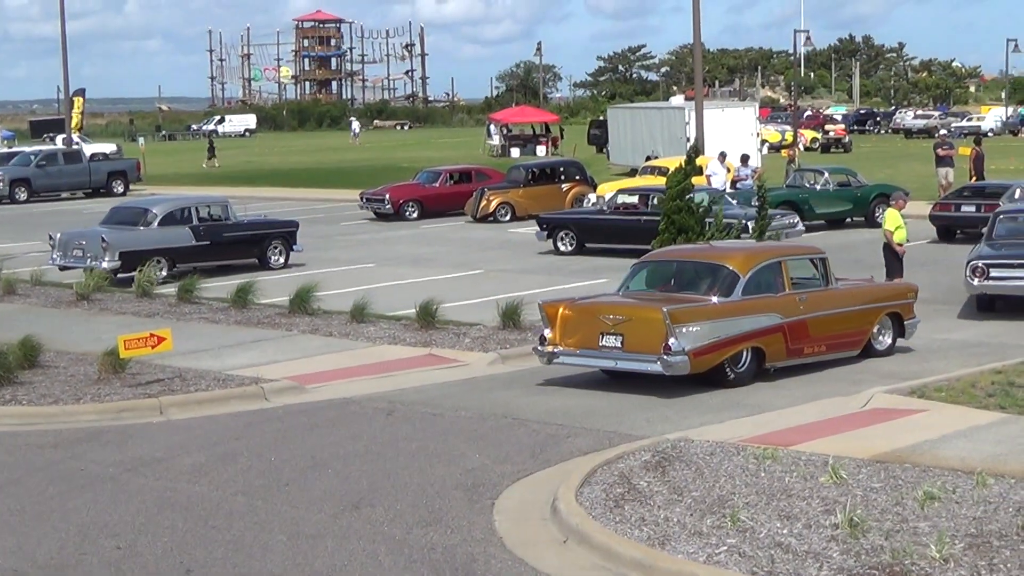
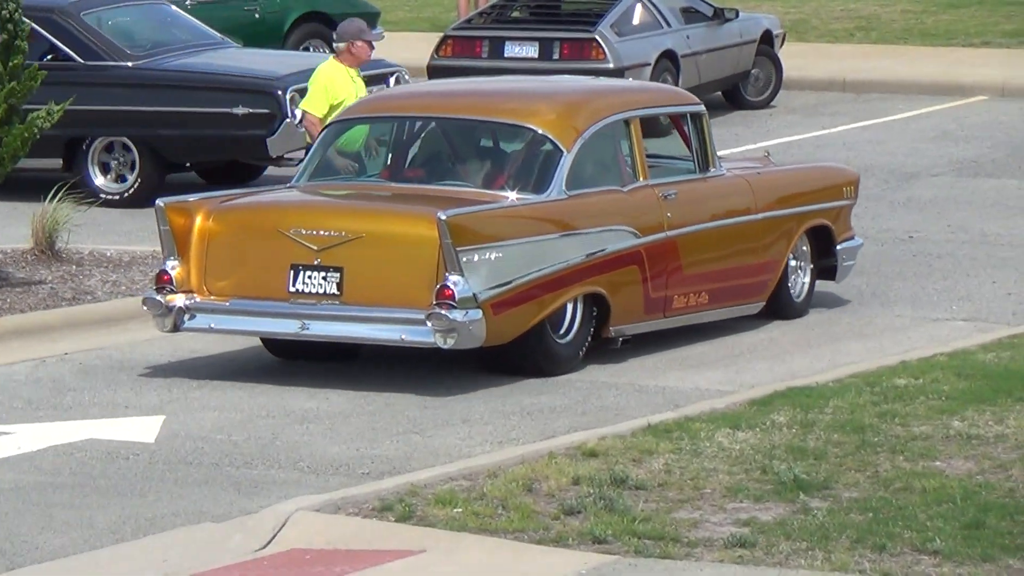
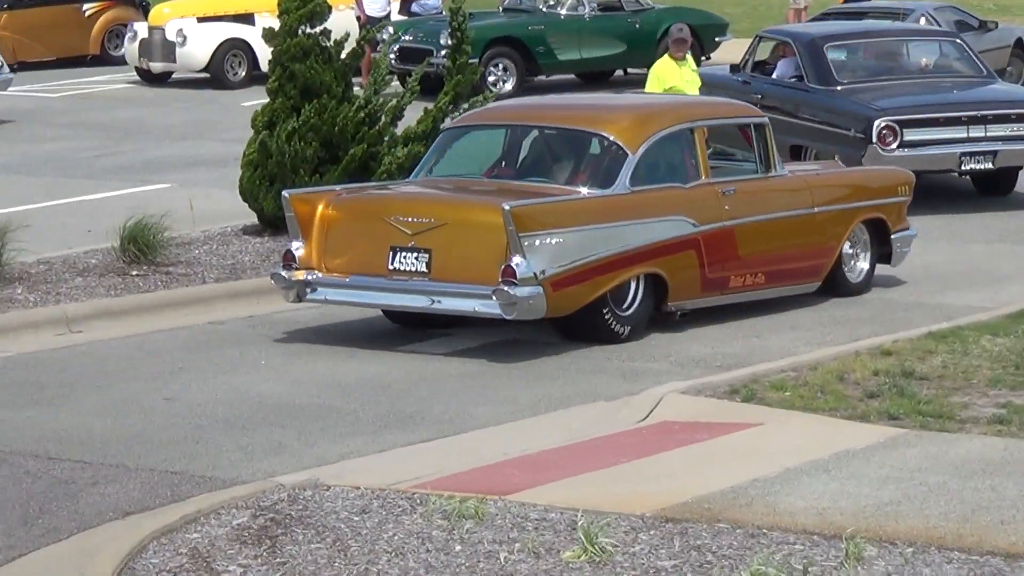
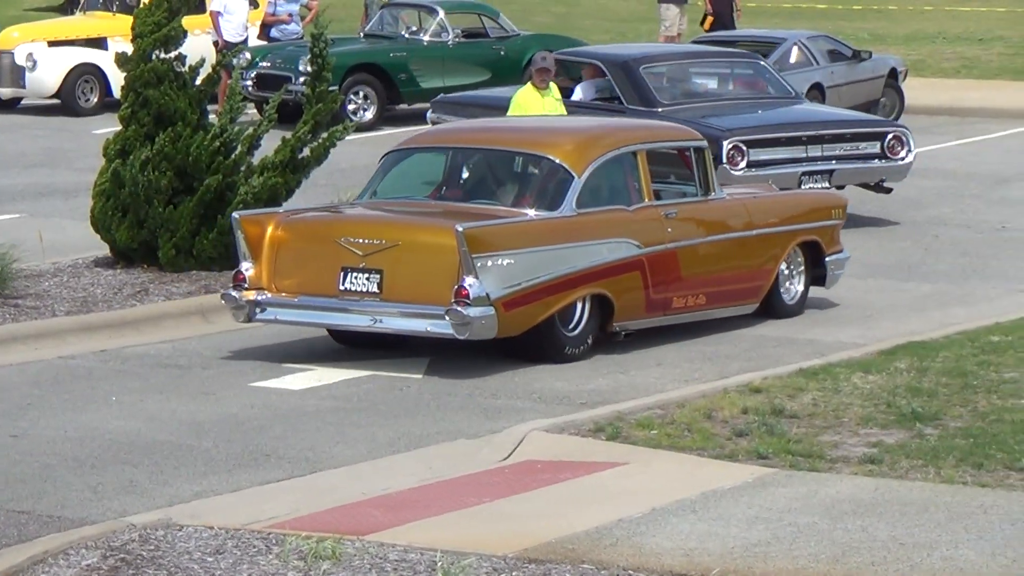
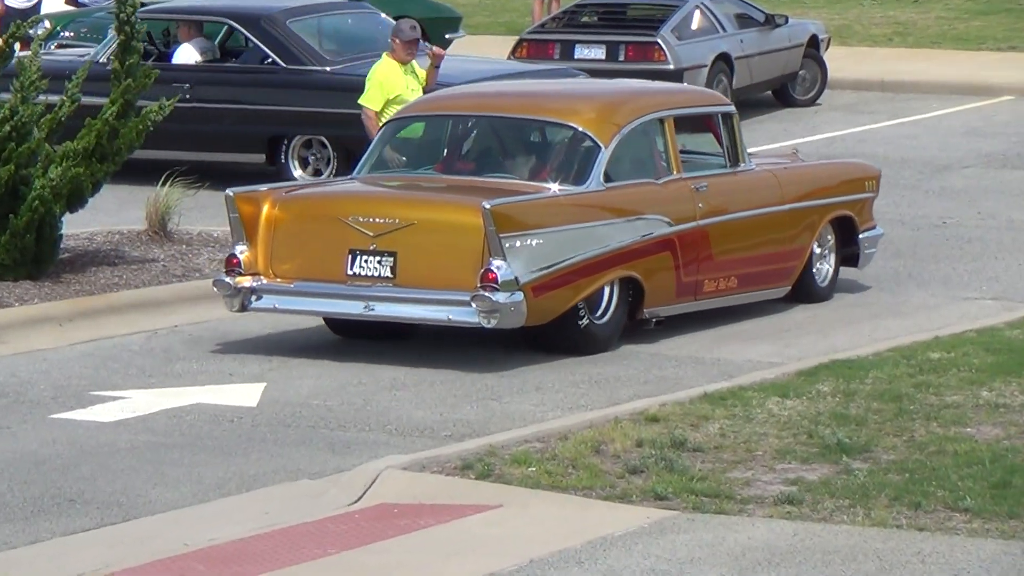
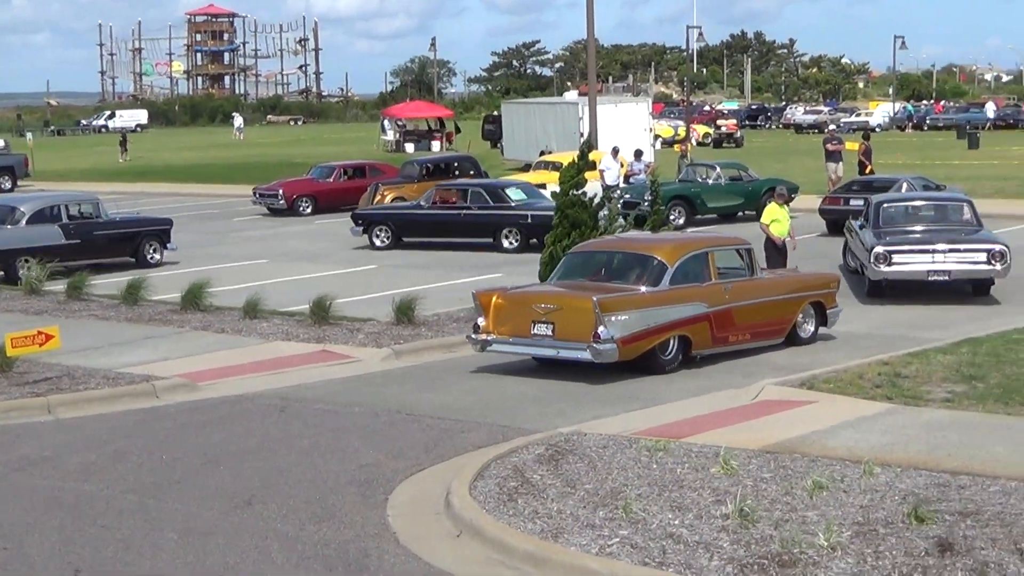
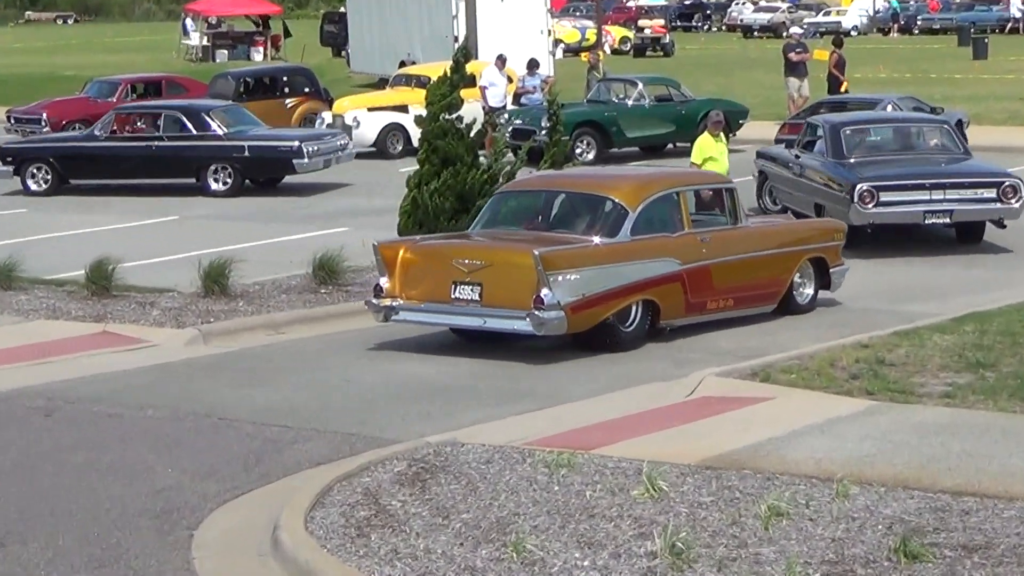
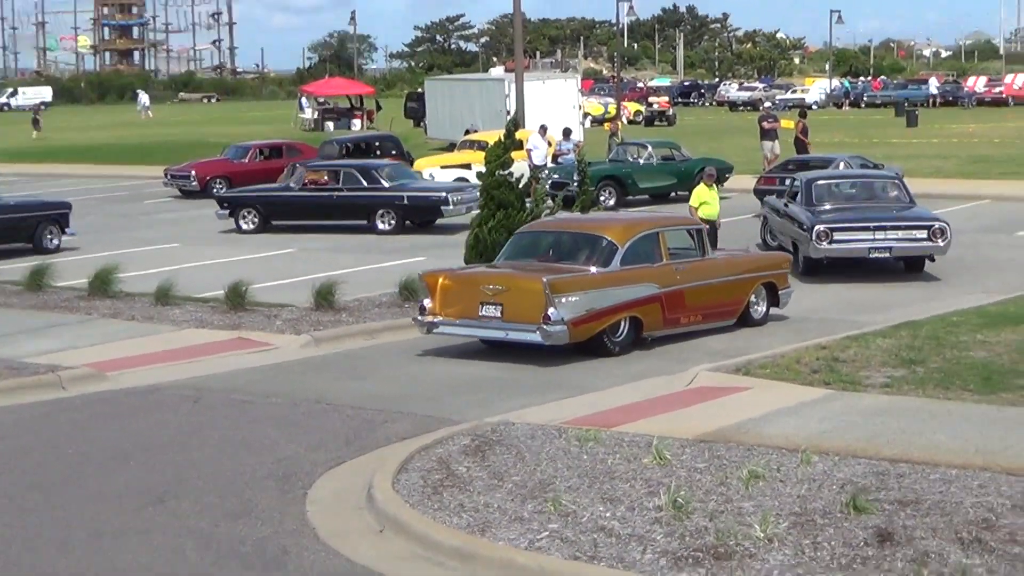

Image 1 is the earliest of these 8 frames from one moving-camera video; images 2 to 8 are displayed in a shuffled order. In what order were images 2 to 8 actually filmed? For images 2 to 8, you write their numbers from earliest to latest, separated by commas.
6, 8, 7, 3, 4, 5, 2
